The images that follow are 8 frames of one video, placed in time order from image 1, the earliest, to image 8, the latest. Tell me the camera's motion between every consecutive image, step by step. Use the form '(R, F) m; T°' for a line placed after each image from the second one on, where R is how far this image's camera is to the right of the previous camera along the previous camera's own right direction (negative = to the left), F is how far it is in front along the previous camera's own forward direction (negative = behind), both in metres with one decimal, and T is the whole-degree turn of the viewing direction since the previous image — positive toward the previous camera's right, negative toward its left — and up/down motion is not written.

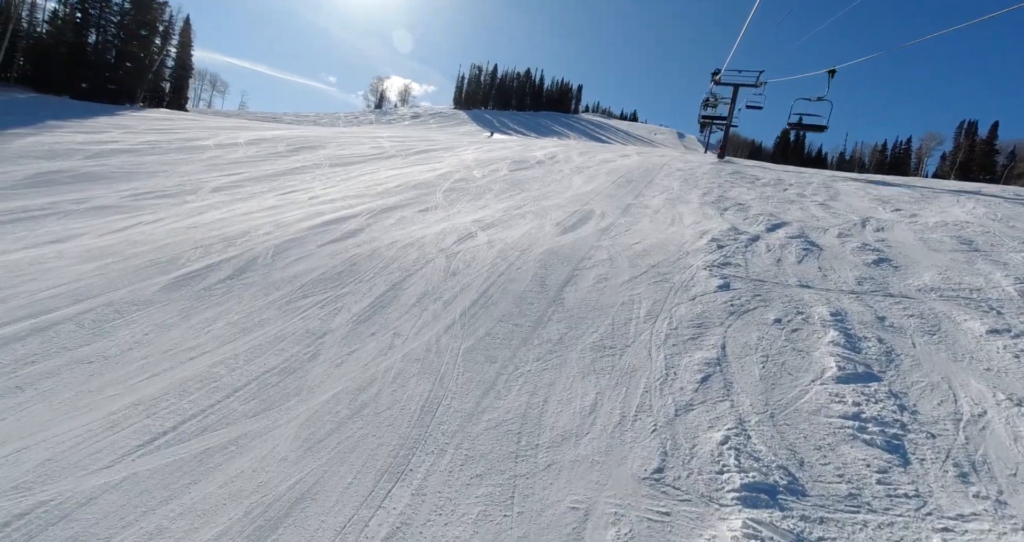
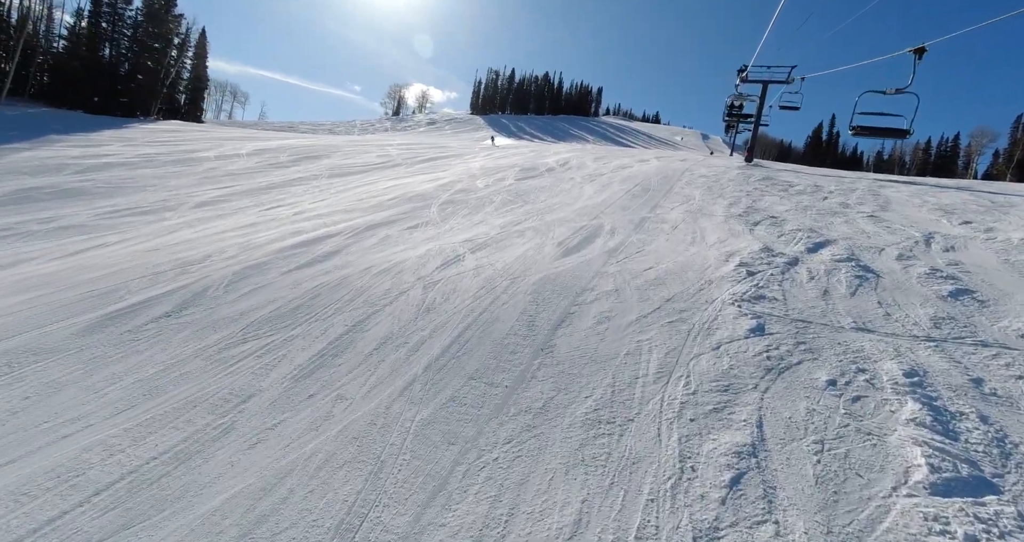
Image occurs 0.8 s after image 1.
(+0.4, +1.0) m; -3°
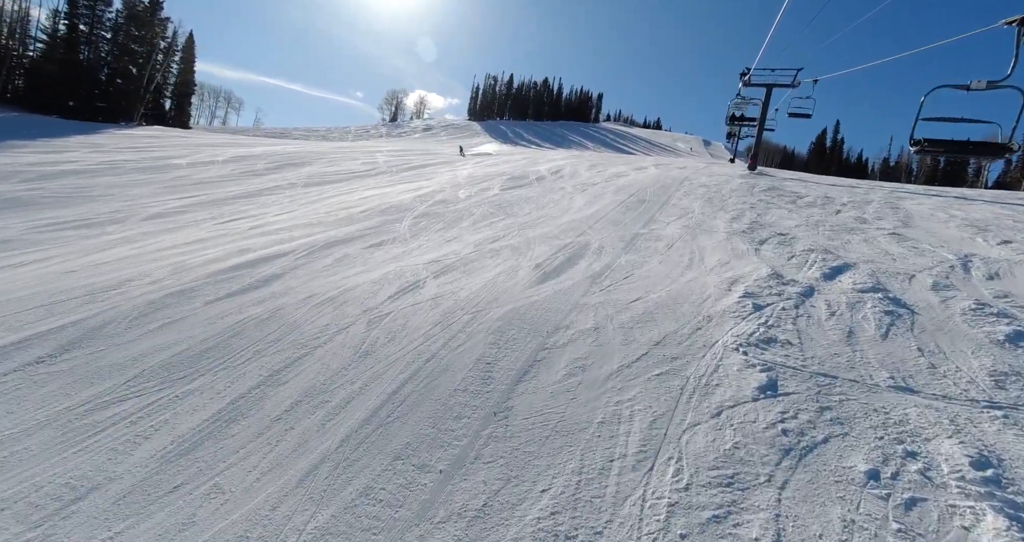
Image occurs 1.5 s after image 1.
(+0.4, +0.9) m; 0°
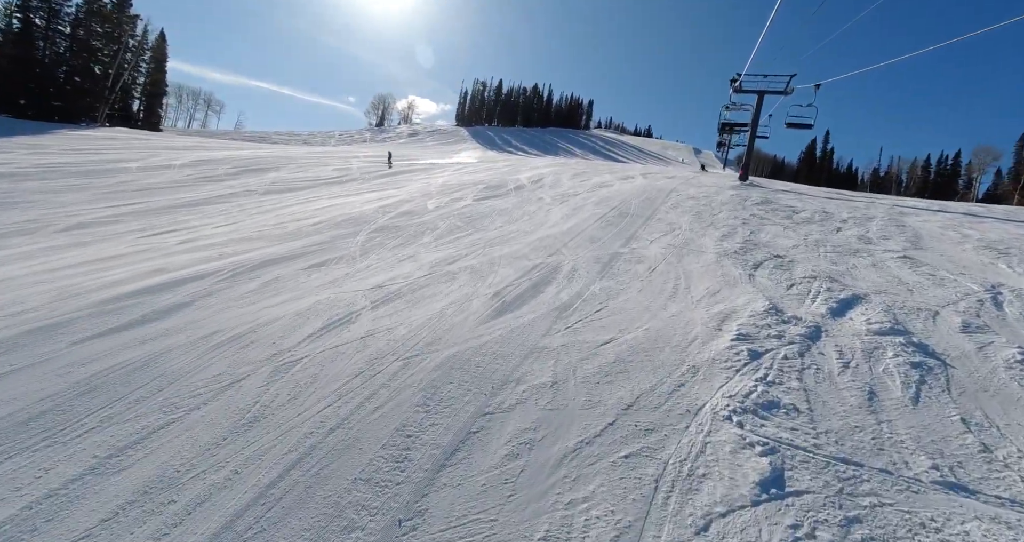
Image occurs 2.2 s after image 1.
(+0.4, +0.9) m; +1°
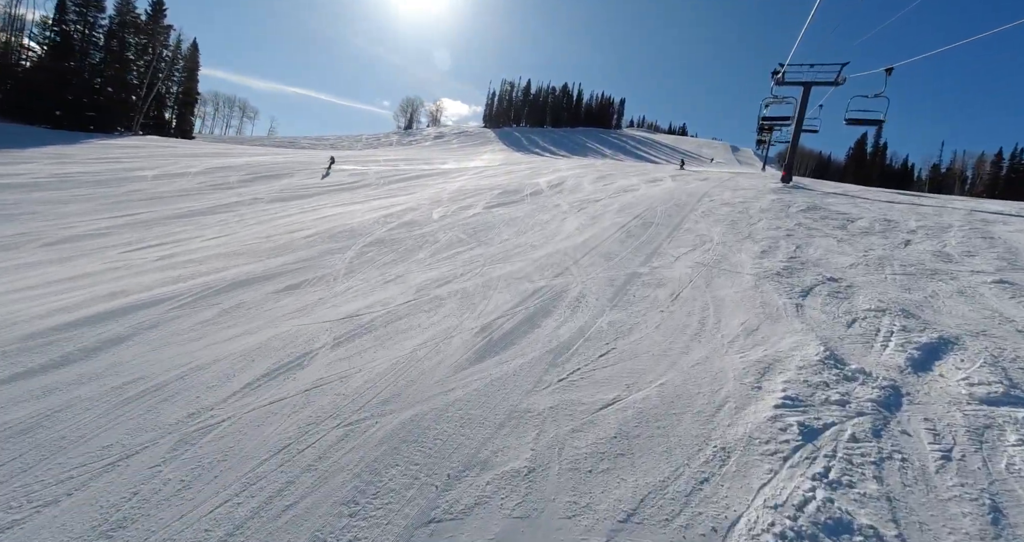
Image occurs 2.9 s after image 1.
(+0.4, +0.9) m; -4°
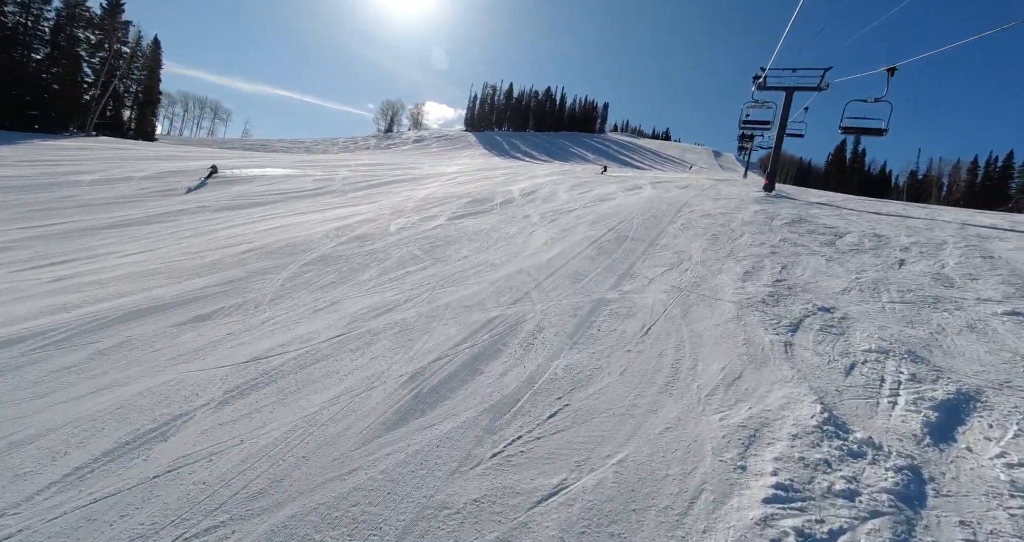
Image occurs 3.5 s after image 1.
(+0.4, +0.8) m; +2°
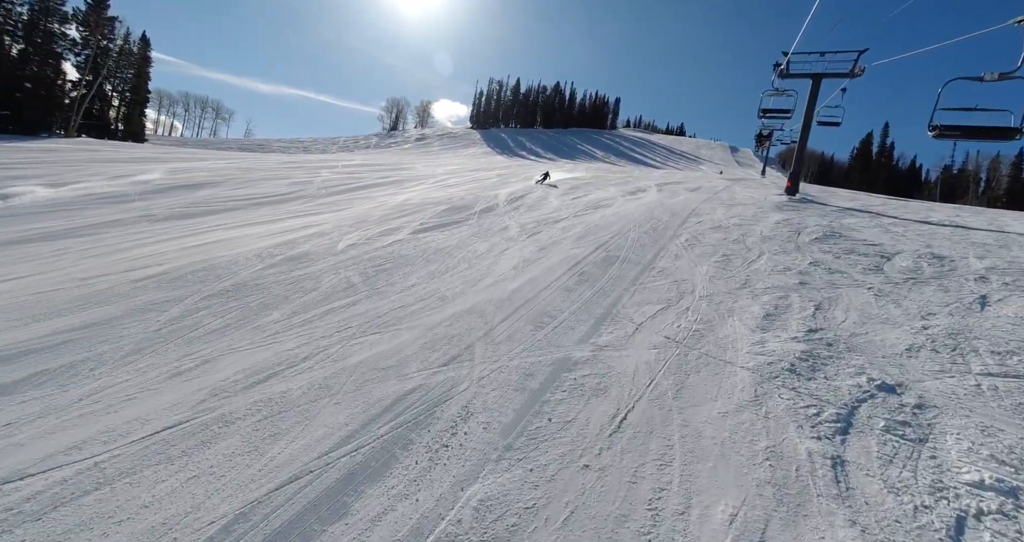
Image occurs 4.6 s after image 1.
(+0.7, +1.5) m; -2°
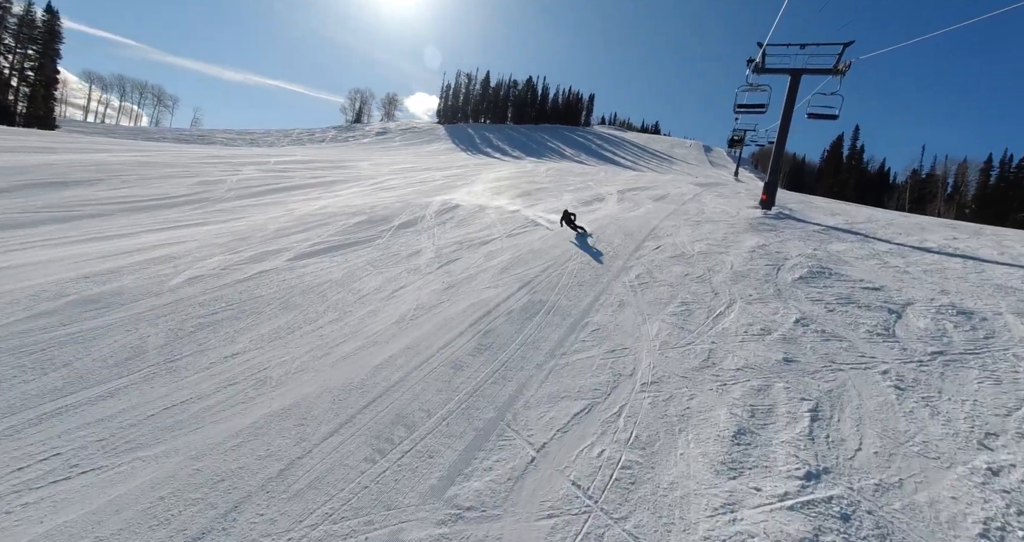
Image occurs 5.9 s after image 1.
(+1.0, +1.8) m; +3°
